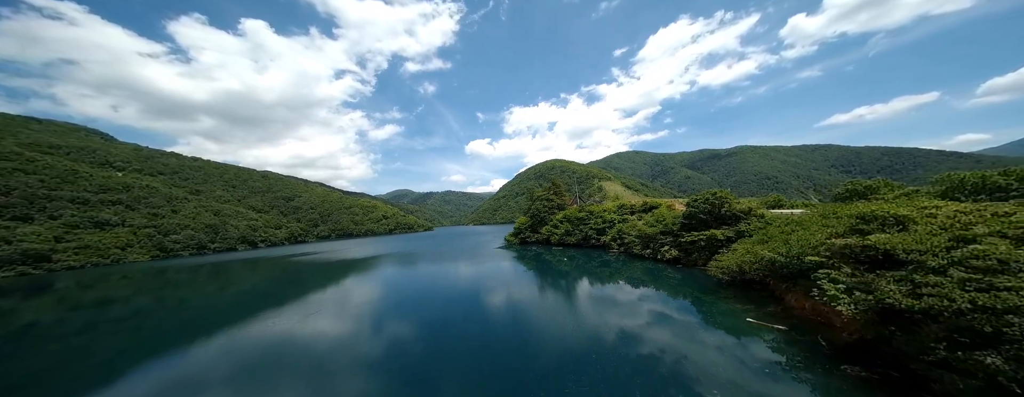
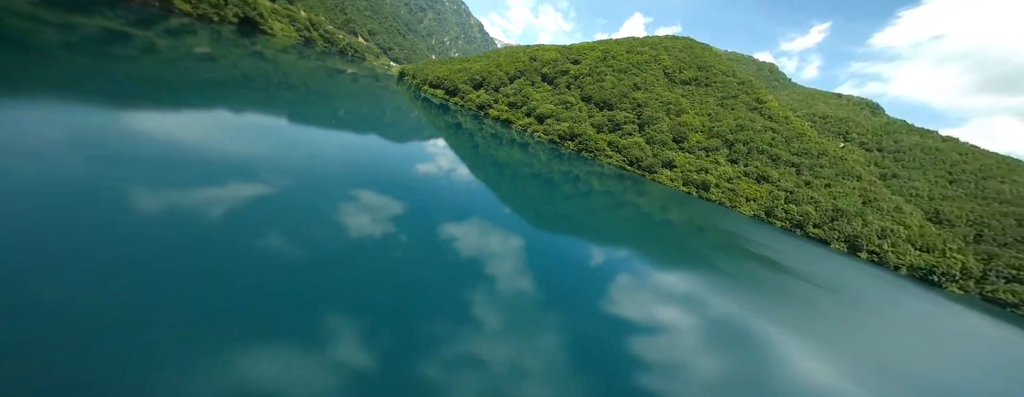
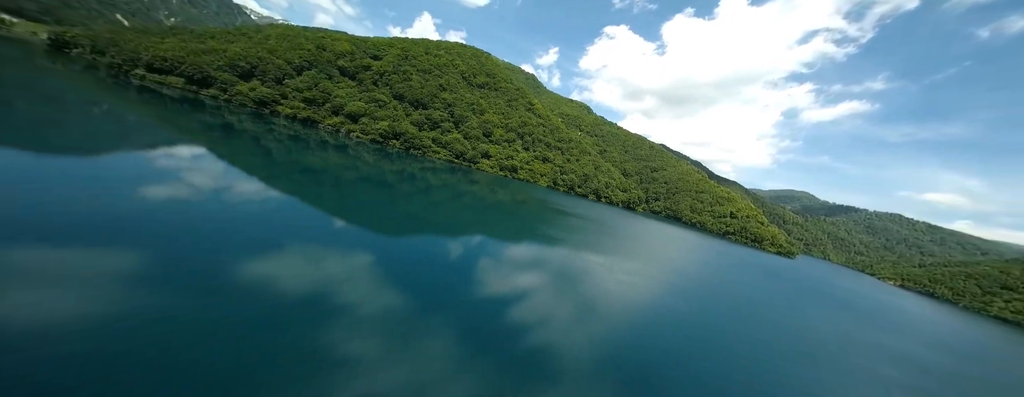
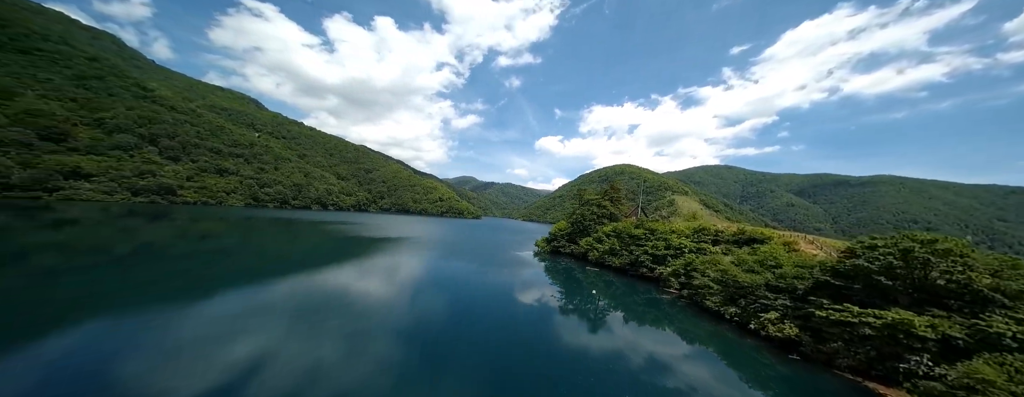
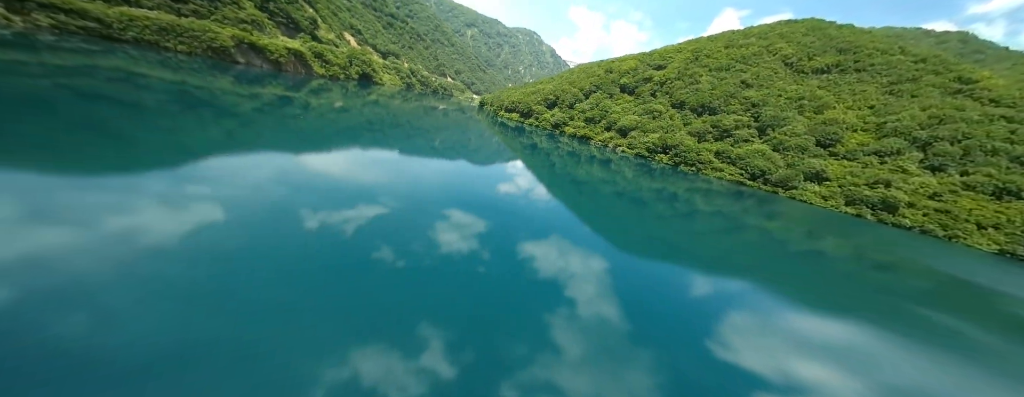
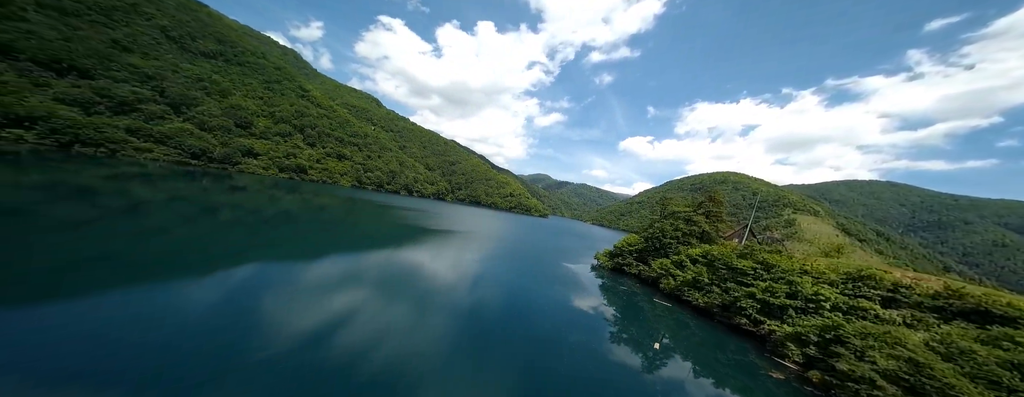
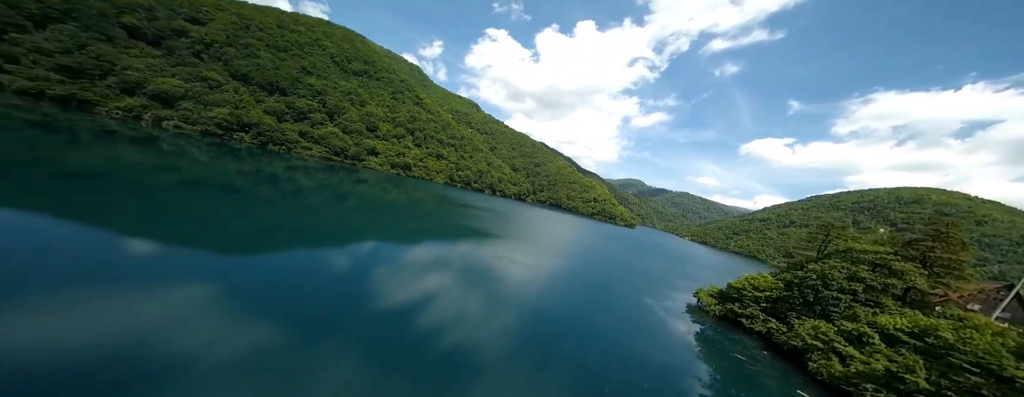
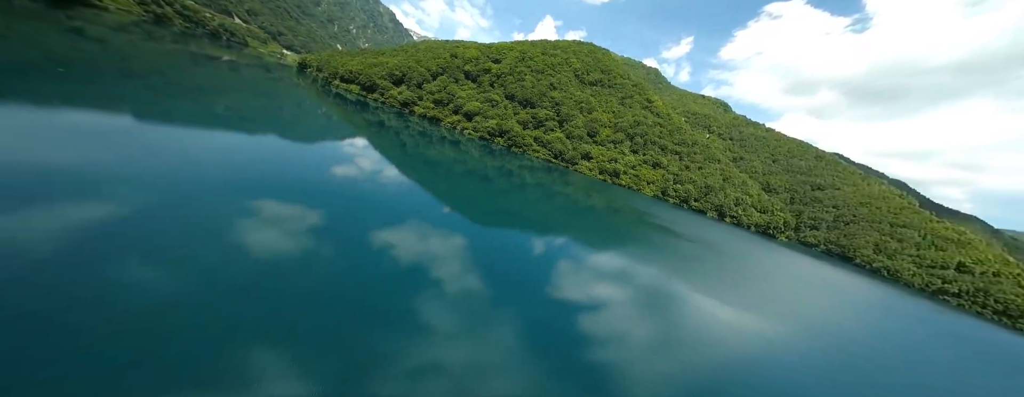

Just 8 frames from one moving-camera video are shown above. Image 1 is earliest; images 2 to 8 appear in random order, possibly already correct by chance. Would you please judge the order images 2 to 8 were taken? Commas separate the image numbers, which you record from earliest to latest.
4, 6, 7, 3, 8, 2, 5
